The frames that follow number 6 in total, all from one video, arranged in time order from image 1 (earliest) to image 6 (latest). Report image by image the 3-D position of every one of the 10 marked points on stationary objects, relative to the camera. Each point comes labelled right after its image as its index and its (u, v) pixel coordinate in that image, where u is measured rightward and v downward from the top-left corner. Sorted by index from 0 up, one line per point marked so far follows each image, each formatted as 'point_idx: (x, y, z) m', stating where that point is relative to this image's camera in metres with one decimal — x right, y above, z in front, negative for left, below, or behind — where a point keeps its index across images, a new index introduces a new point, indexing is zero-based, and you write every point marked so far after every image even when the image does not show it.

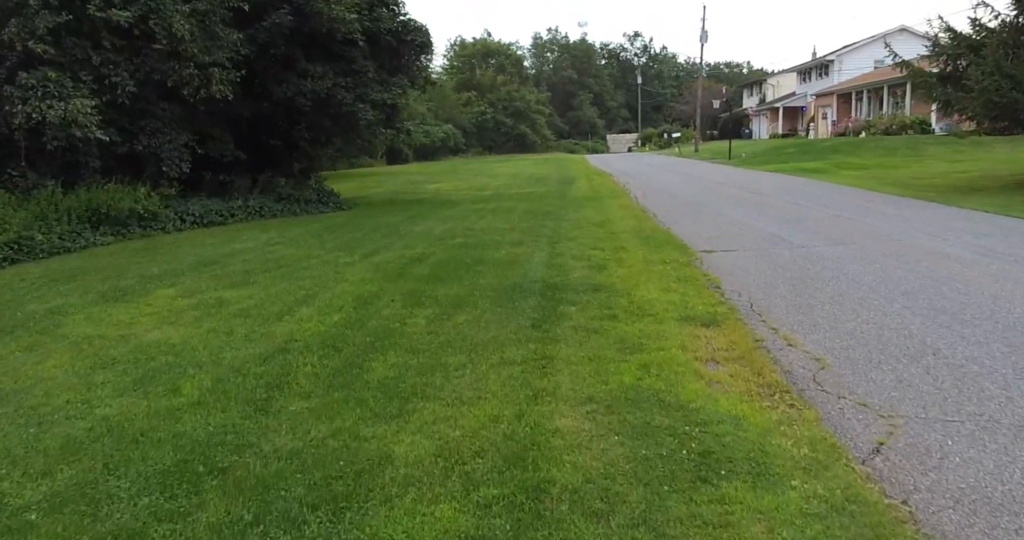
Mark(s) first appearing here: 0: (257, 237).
0: (-3.8, +0.5, +11.5) m
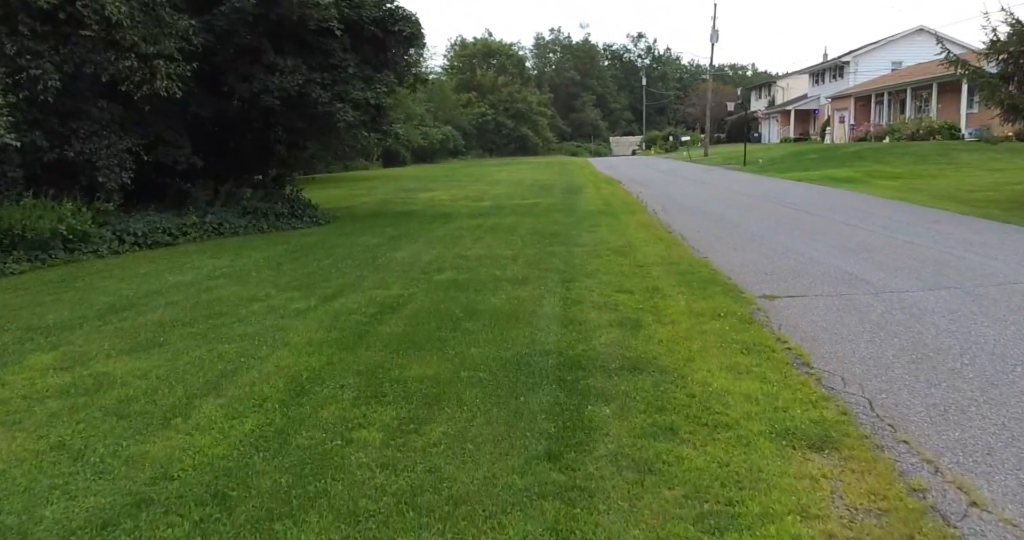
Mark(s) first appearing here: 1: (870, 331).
0: (-3.7, +0.1, +9.5) m
1: (+2.6, -0.4, +5.7) m
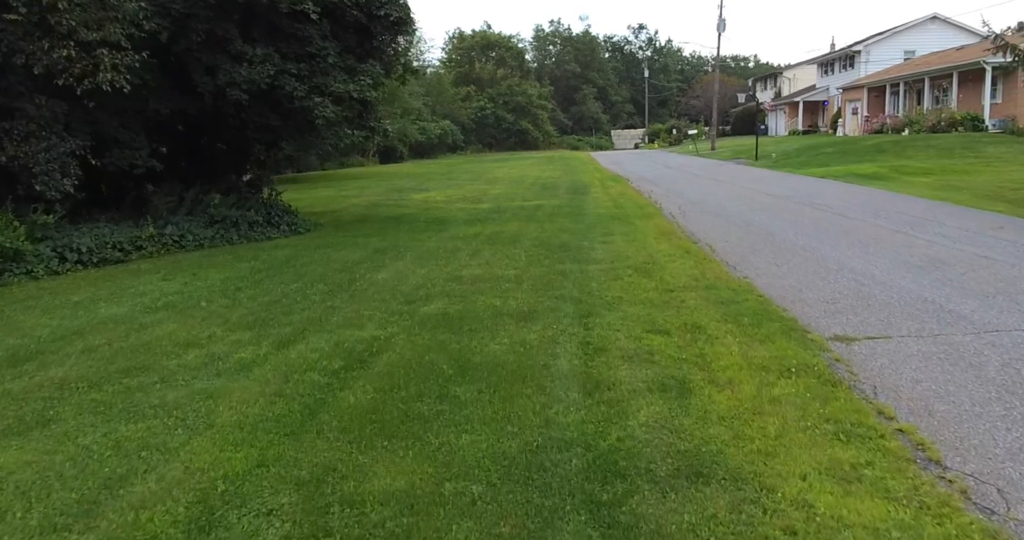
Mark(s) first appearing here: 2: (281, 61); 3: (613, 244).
0: (-3.7, -0.2, +8.0) m
1: (+2.7, -0.7, +4.3) m
2: (-3.3, +3.0, +11.2) m
3: (+1.3, +0.3, +9.7) m
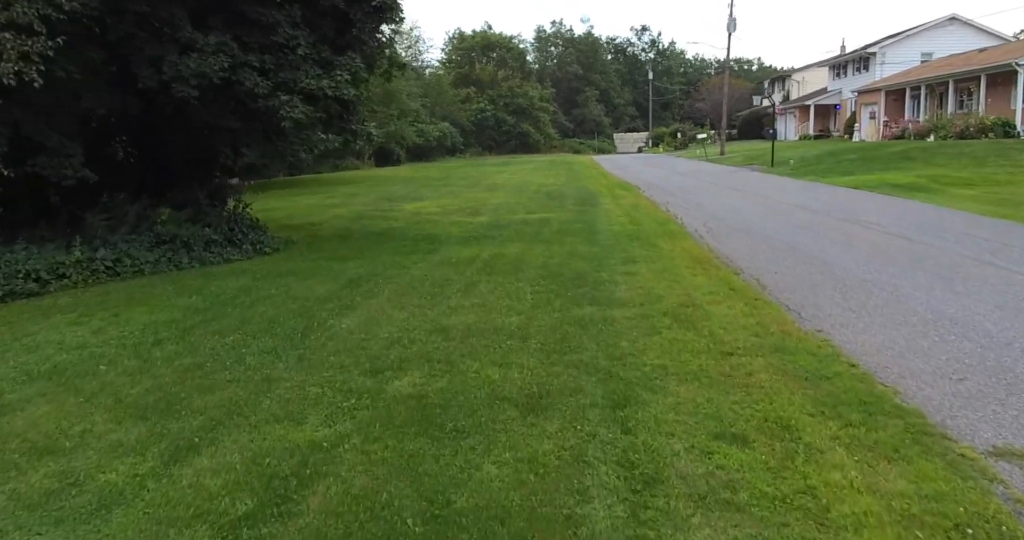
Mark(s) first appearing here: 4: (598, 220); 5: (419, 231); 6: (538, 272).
0: (-3.7, -0.5, +6.2) m
1: (+2.7, -1.1, +2.5) m
2: (-3.3, +2.6, +9.4) m
3: (+1.3, -0.1, +7.9) m
4: (+1.5, +0.9, +13.2) m
5: (-1.6, +0.7, +13.1) m
6: (+0.3, 0.0, +8.4) m
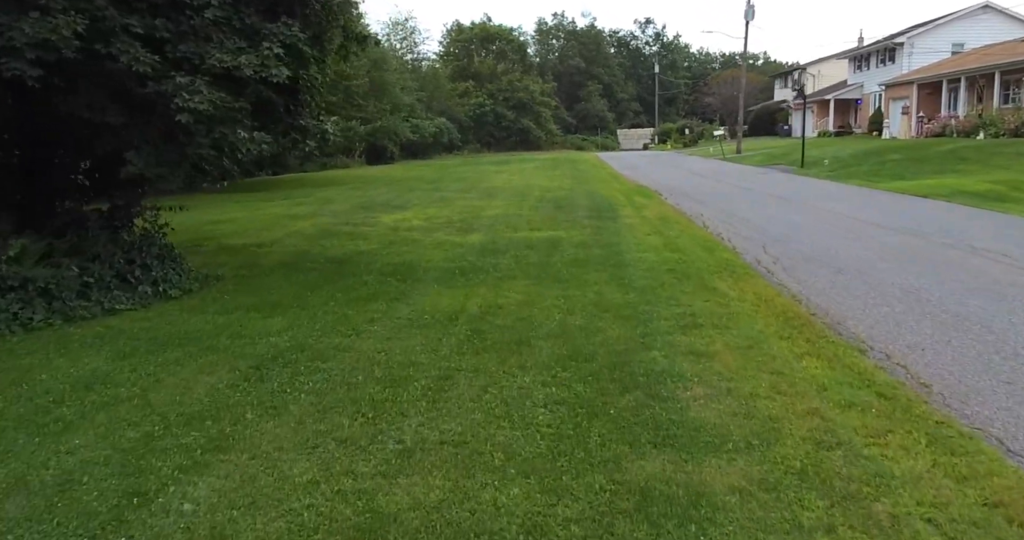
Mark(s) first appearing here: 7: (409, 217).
0: (-3.7, -1.1, +3.2) m
1: (+2.7, -1.6, -0.5) m
2: (-3.3, +2.1, +6.4) m
3: (+1.3, -0.6, +4.9) m
4: (+1.5, +0.4, +10.2) m
5: (-1.5, +0.2, +10.1) m
6: (+0.3, -0.5, +5.4) m
7: (-1.9, +0.9, +14.2) m
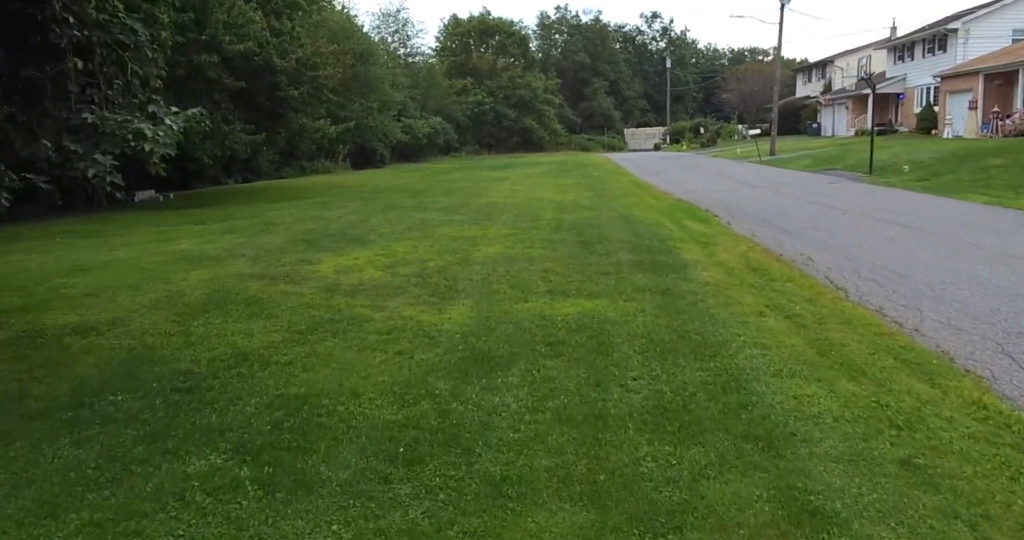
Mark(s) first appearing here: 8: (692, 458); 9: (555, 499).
0: (-3.6, -2.0, -1.5) m
1: (+2.7, -2.5, -5.2) m
2: (-3.2, +1.3, +1.7) m
3: (+1.3, -1.4, +0.2) m
4: (+1.5, -0.5, +5.5) m
5: (-1.5, -0.7, +5.4) m
6: (+0.4, -1.4, +0.7) m
7: (-1.8, +0.1, +9.5) m
8: (+0.8, -0.9, +3.5) m
9: (+0.2, -1.0, +3.2) m
